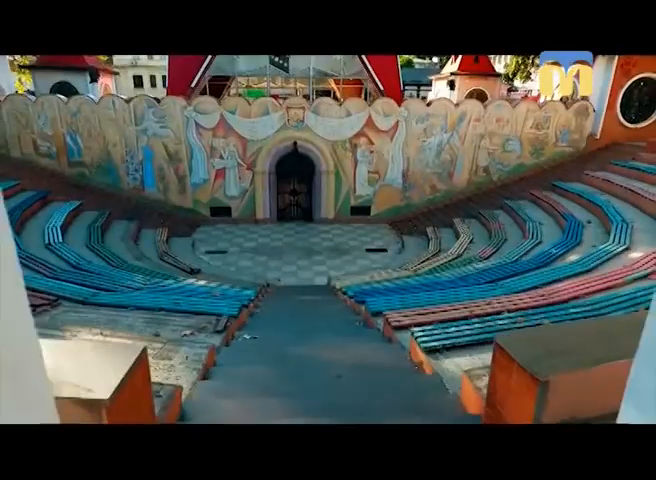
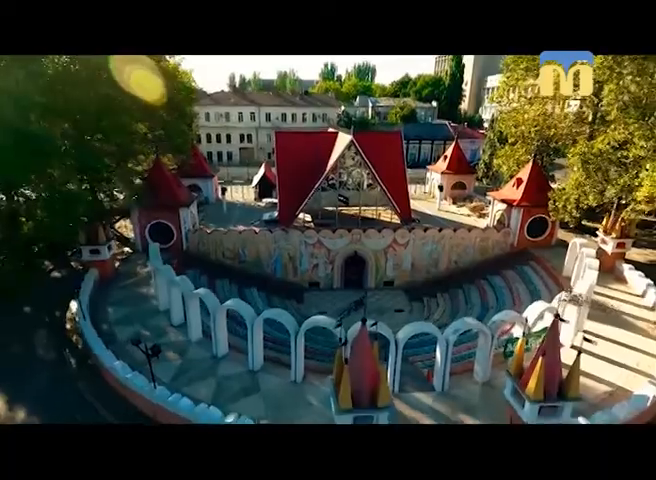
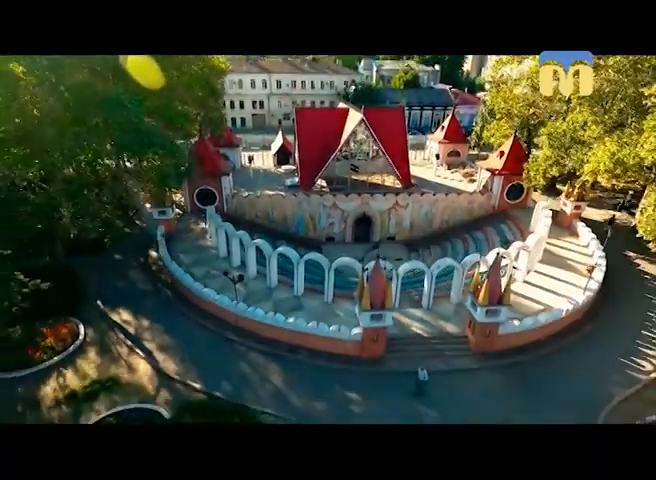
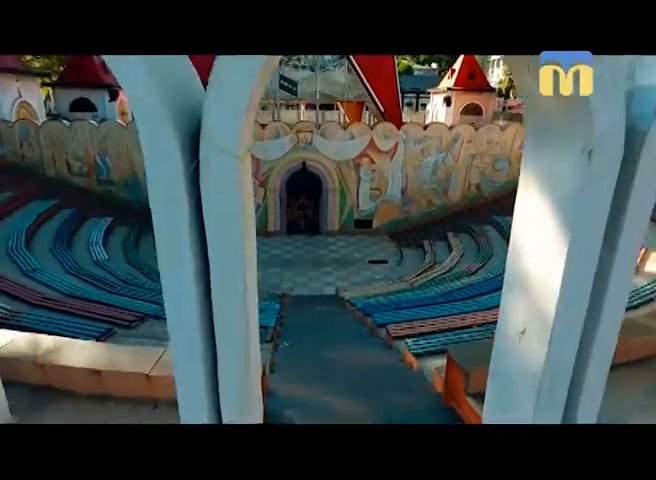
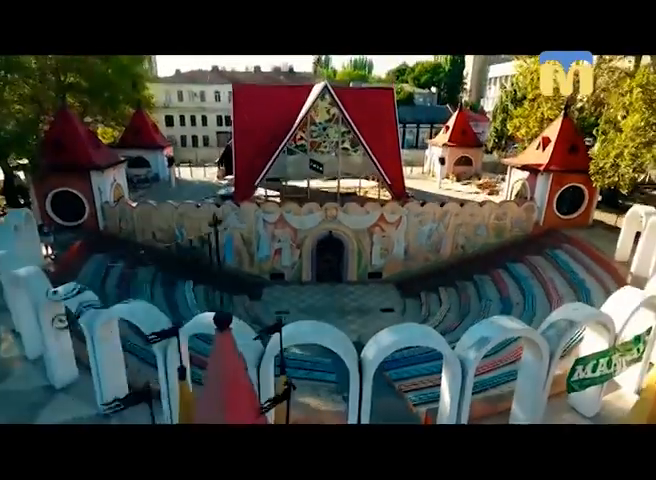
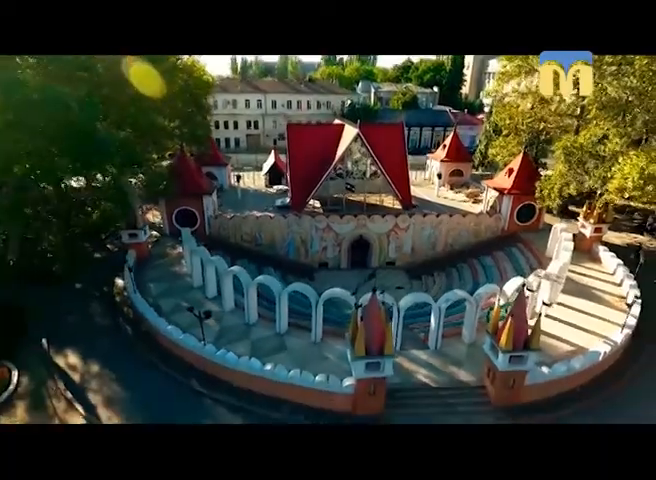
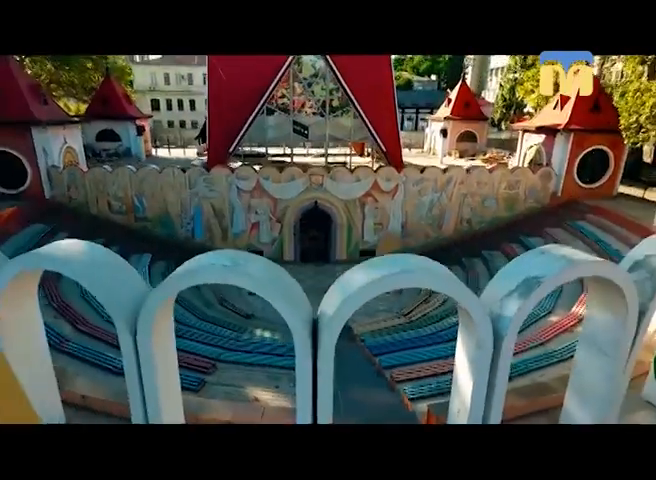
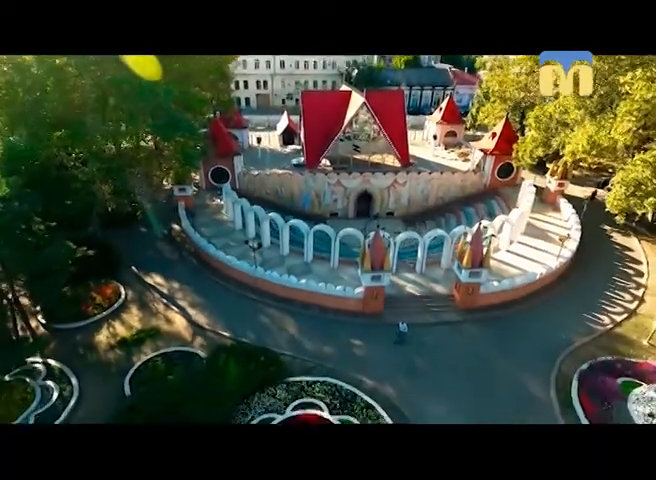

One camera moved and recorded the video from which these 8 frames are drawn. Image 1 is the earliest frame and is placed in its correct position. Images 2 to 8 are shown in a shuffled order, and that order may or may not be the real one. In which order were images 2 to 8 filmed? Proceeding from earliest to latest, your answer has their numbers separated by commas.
4, 7, 5, 2, 6, 3, 8
